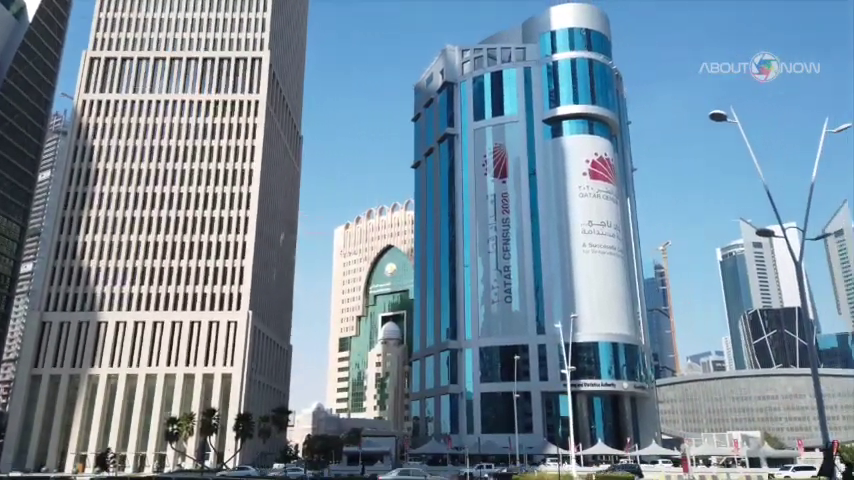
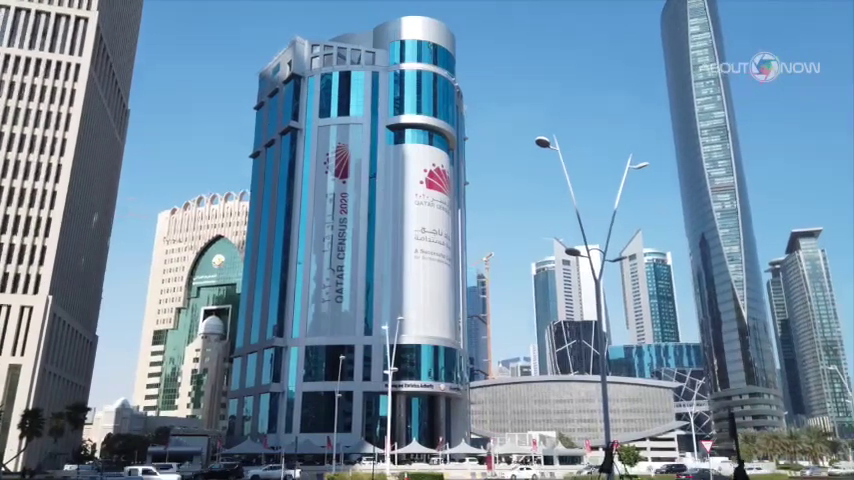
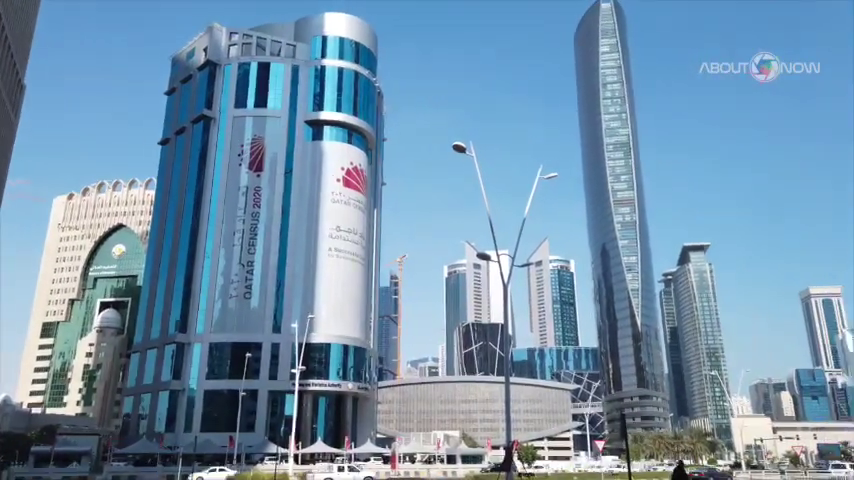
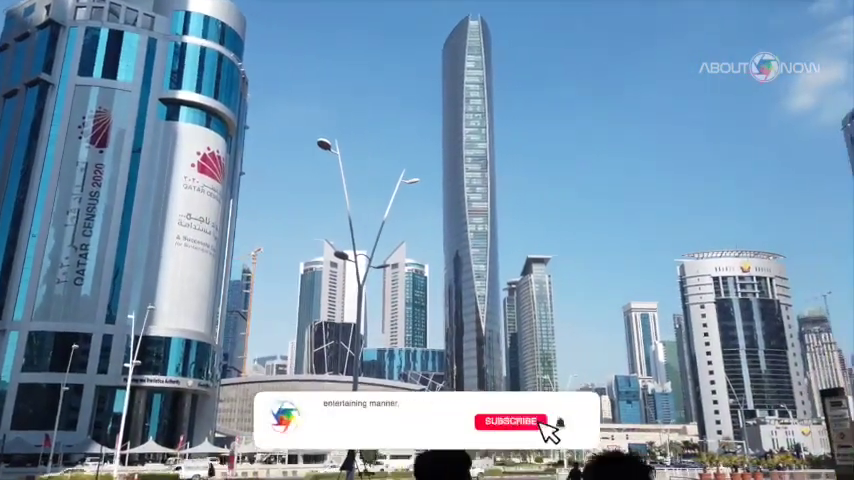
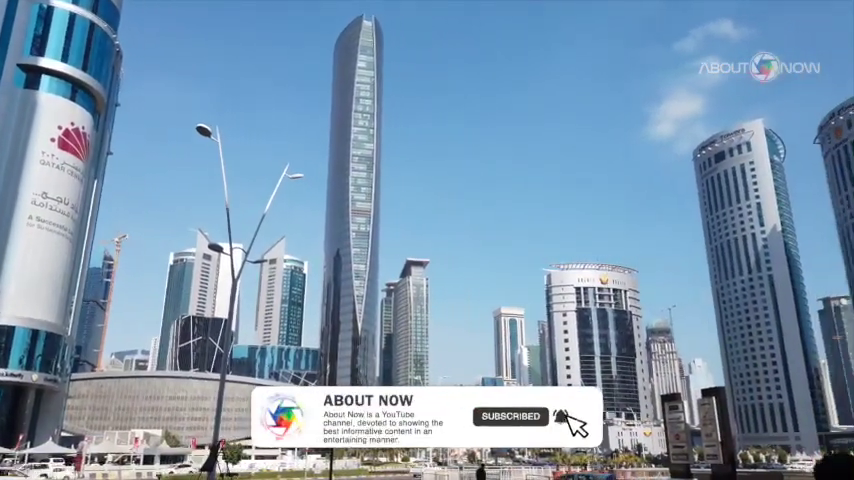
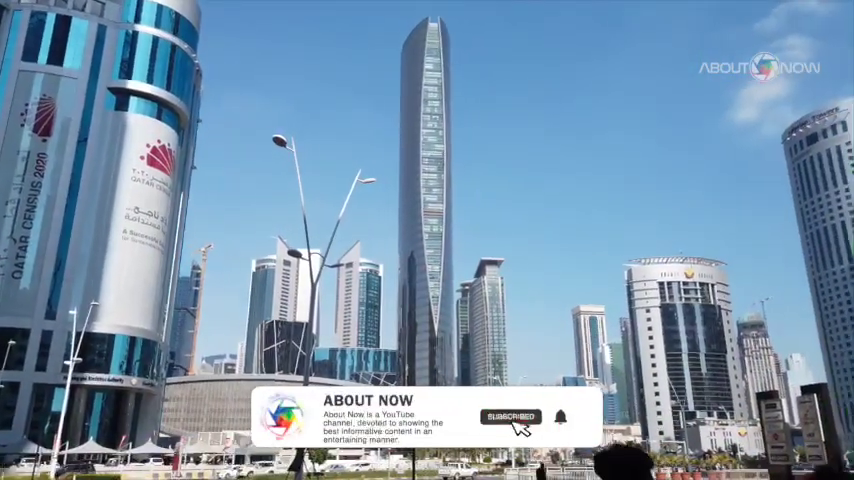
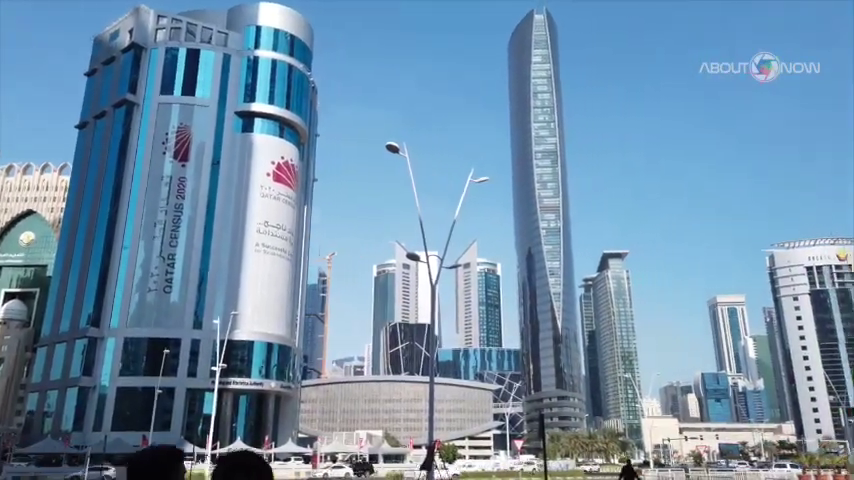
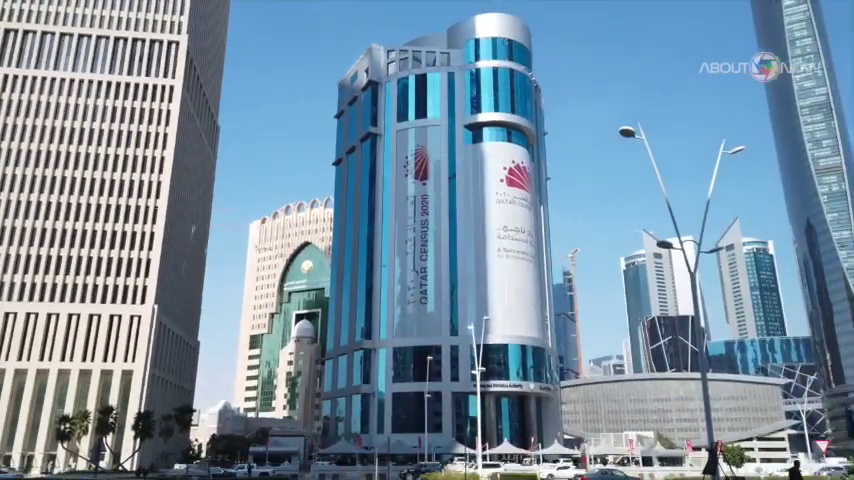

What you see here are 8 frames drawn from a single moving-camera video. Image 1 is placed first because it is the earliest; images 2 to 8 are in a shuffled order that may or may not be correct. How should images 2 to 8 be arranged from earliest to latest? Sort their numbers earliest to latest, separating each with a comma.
8, 2, 3, 7, 4, 6, 5
